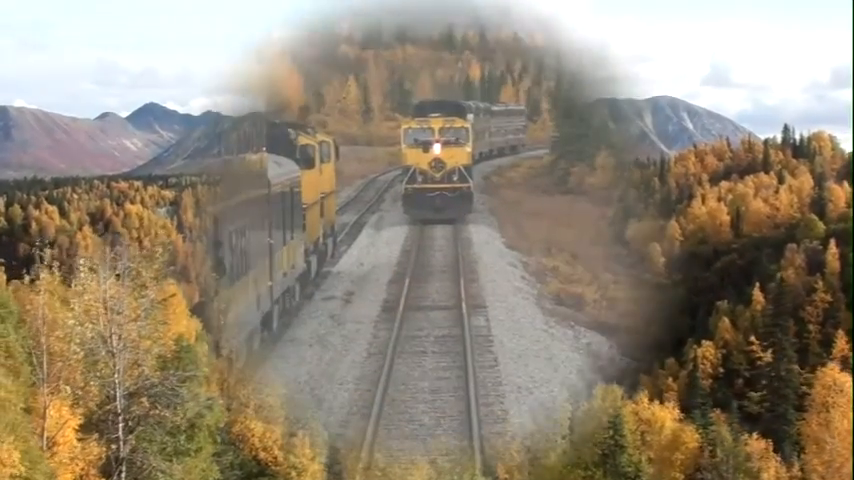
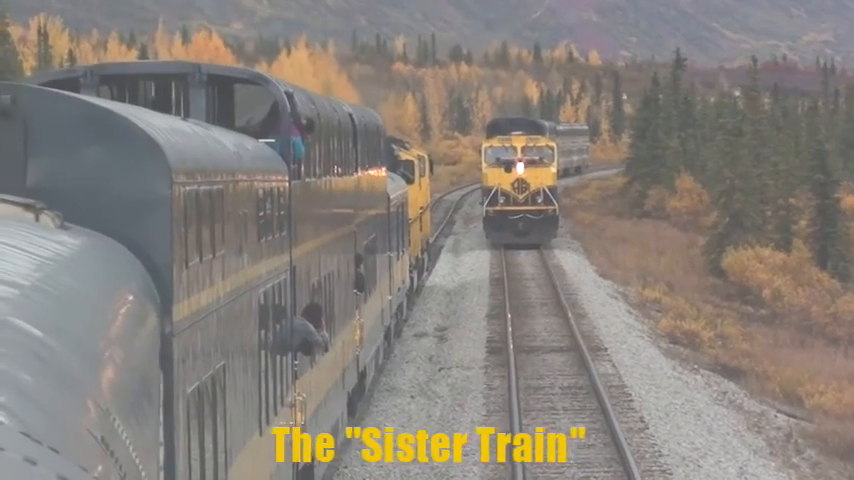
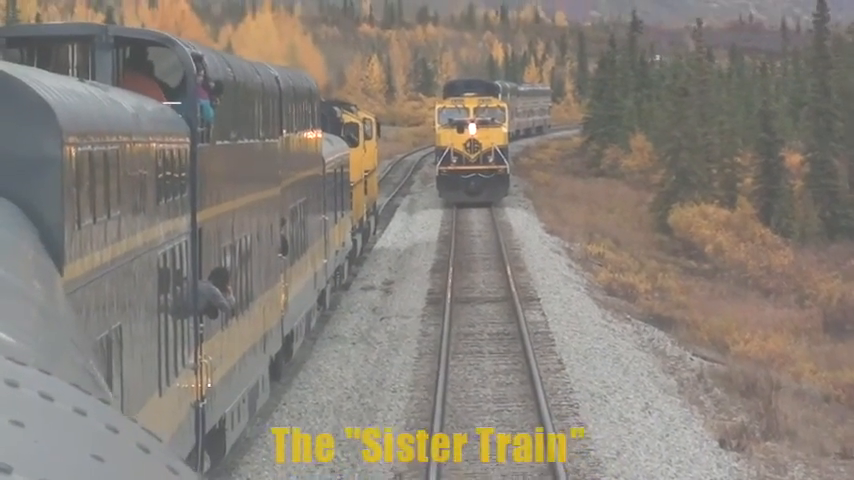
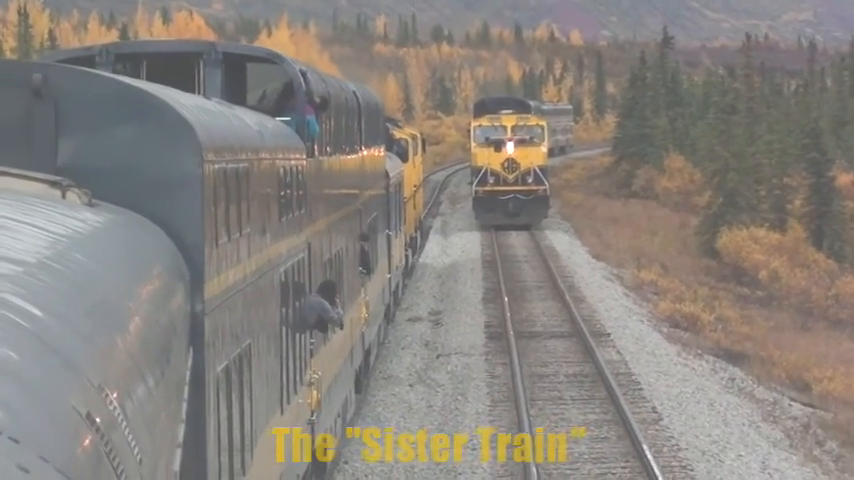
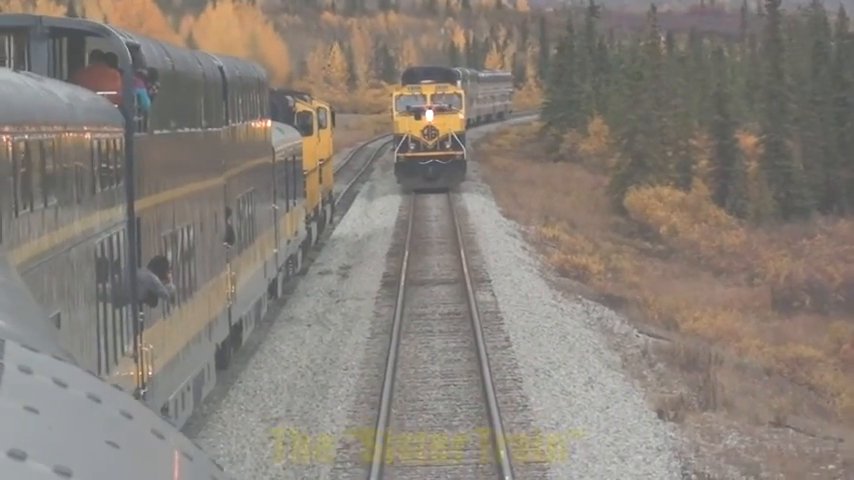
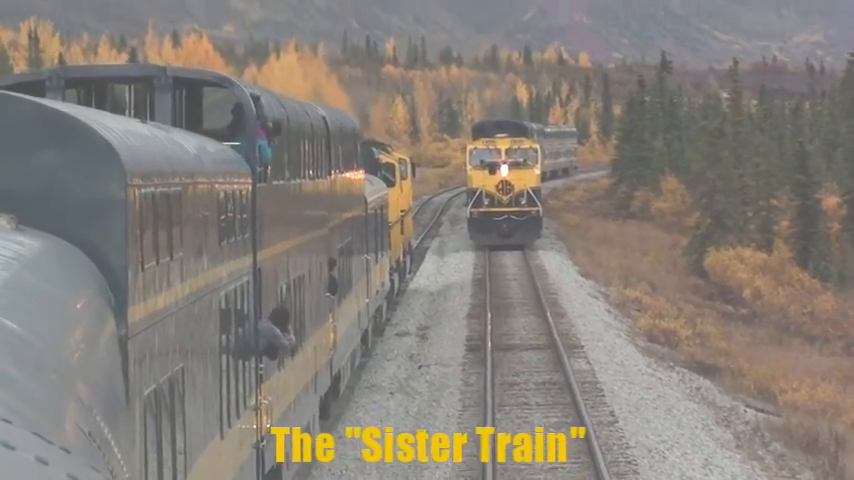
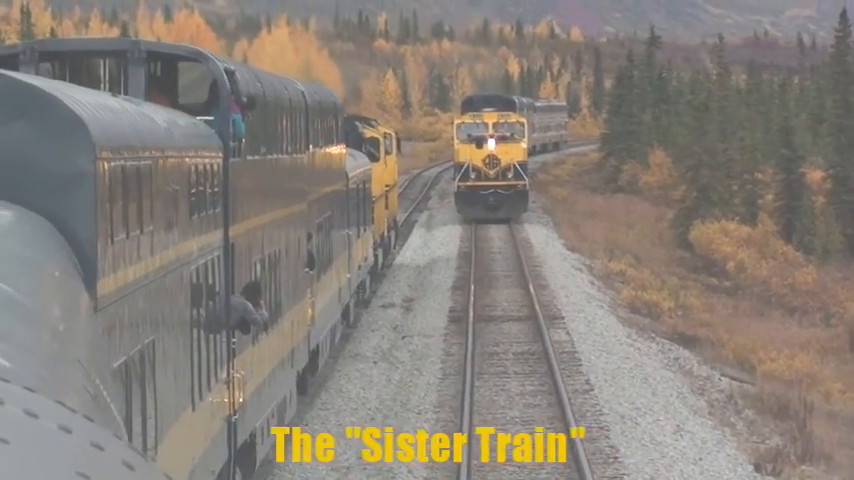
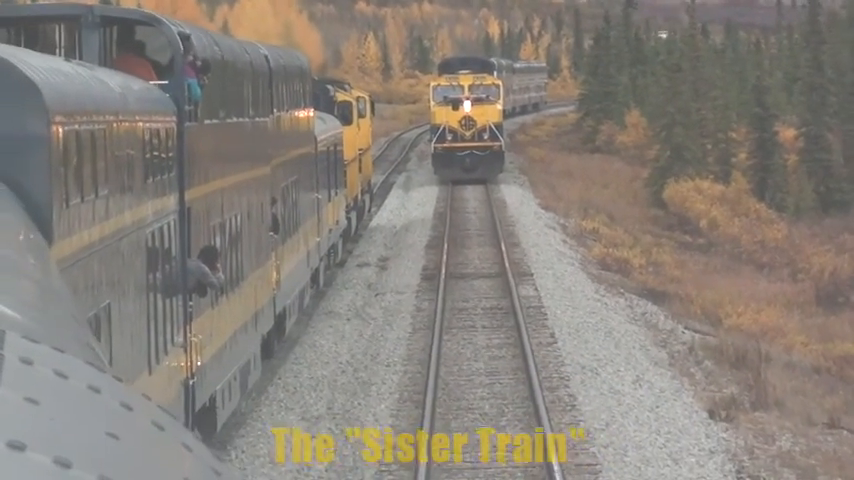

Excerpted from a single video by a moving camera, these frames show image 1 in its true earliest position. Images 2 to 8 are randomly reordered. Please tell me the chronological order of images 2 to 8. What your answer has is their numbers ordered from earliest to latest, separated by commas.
5, 8, 3, 7, 6, 2, 4
